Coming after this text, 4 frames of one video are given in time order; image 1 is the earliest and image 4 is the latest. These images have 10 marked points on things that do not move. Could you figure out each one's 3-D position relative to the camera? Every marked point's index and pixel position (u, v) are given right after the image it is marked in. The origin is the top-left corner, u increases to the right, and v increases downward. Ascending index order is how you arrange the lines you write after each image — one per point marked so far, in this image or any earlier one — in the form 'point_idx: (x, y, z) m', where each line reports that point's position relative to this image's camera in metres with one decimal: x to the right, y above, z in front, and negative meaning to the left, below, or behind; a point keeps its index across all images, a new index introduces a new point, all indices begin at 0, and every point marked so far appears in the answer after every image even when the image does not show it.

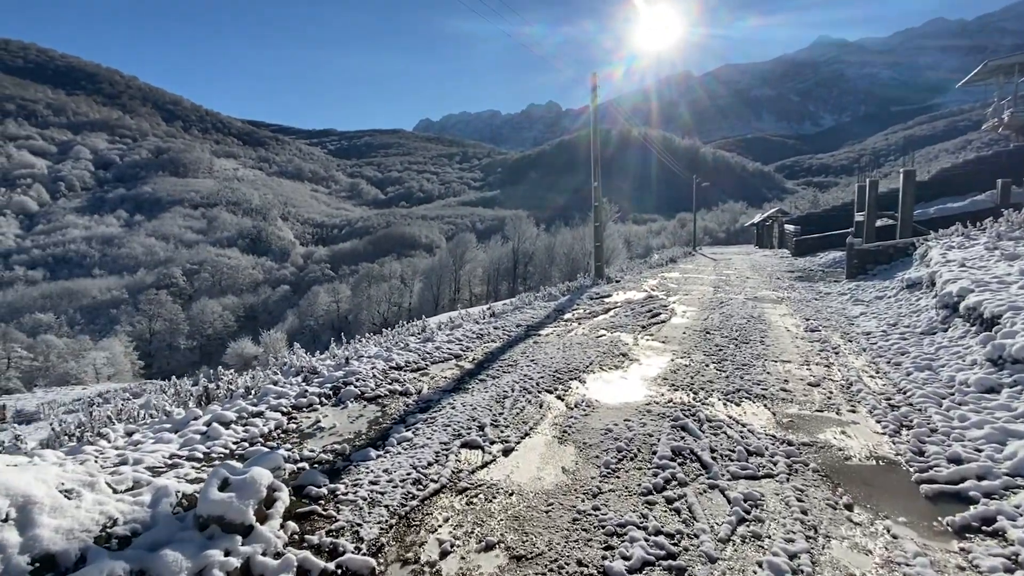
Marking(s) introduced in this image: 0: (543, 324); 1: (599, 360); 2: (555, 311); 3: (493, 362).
0: (+0.4, -0.5, +8.0) m
1: (+0.8, -0.7, +5.4) m
2: (+0.7, -0.4, +9.4) m
3: (-0.2, -0.7, +5.4) m
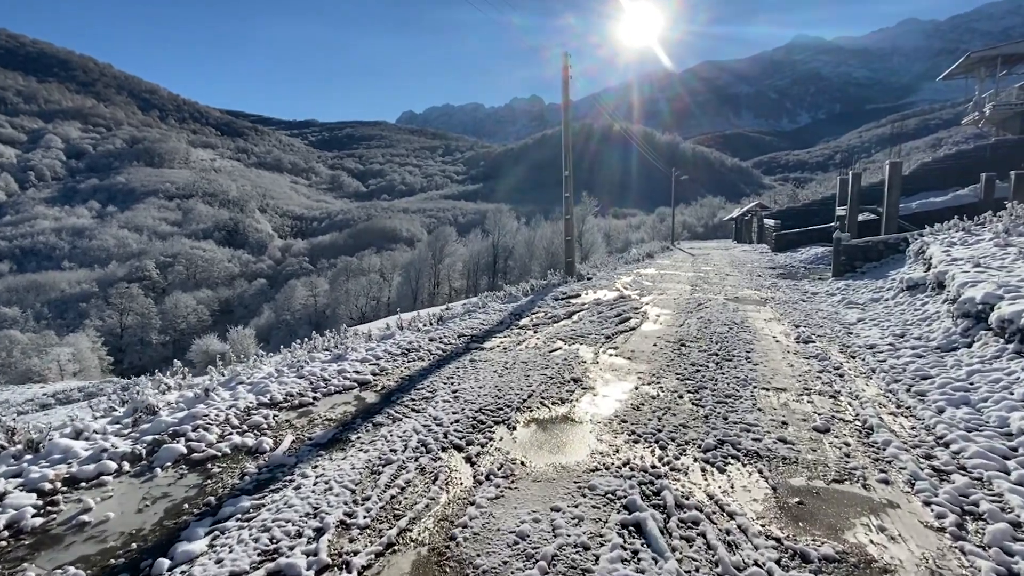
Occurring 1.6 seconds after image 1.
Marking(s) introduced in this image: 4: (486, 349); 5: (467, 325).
0: (-0.2, -0.5, +6.7) m
1: (+0.2, -0.7, +4.2) m
2: (0.0, -0.4, +8.2) m
3: (-0.8, -0.8, +4.1) m
4: (-0.3, -0.6, +5.7) m
5: (-0.6, -0.4, +7.4) m
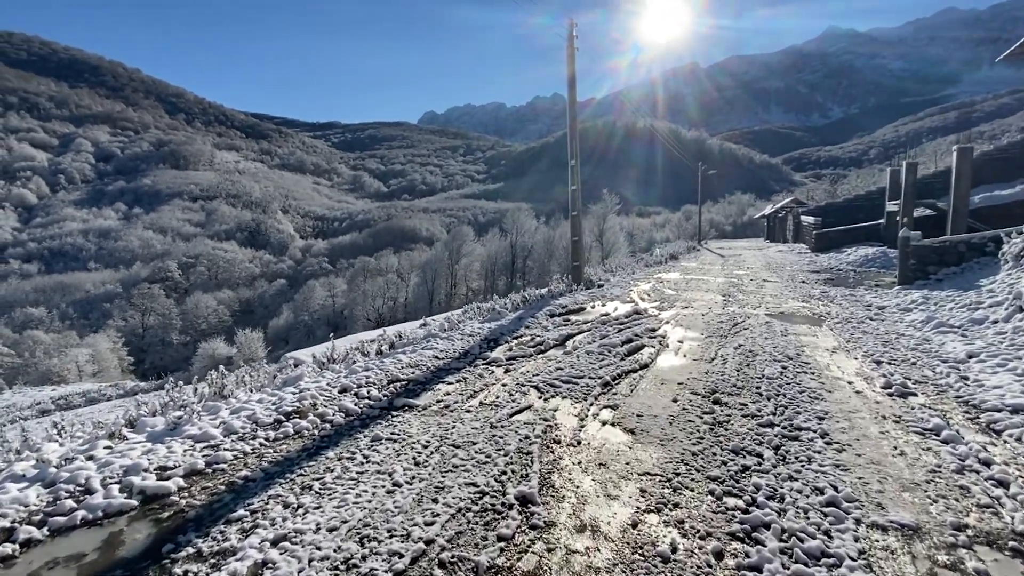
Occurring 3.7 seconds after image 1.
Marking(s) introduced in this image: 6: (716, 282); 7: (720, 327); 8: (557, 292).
0: (-0.6, -0.7, +4.8) m
1: (-0.2, -0.9, +2.2) m
2: (-0.3, -0.6, +6.2) m
3: (-1.2, -0.9, +2.2) m
4: (-0.6, -0.8, +3.8) m
5: (-0.9, -0.6, +5.5) m
6: (+4.4, +0.1, +12.5) m
7: (+2.6, -0.5, +7.3) m
8: (+0.7, -0.1, +10.3) m
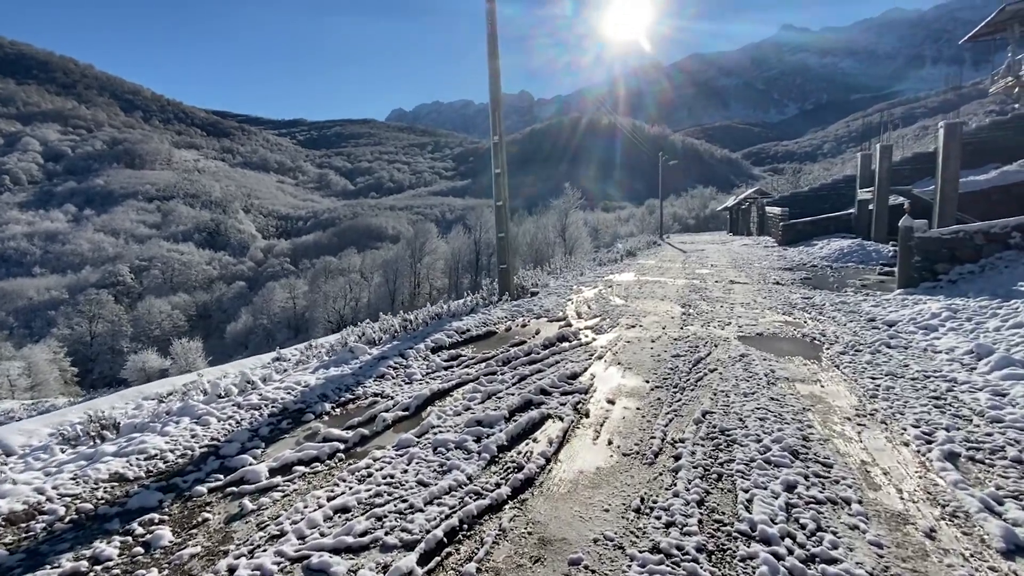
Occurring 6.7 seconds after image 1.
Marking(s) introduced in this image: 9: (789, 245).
0: (-1.7, -1.0, +2.2) m
1: (-1.2, -1.2, -0.3) m
2: (-1.5, -0.8, +3.7) m
3: (-2.2, -1.2, -0.4) m
4: (-1.7, -1.1, +1.2) m
5: (-2.0, -0.9, +2.9) m
6: (+2.9, 0.0, +10.2) m
7: (+1.3, -0.7, +4.8) m
8: (-0.6, -0.3, +7.8) m
9: (+8.0, +1.2, +16.6) m
